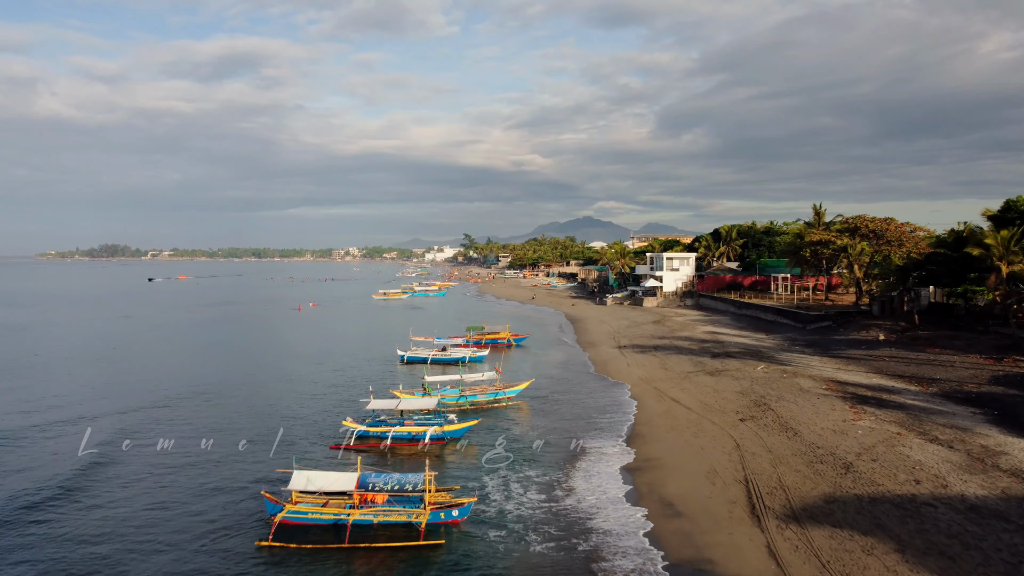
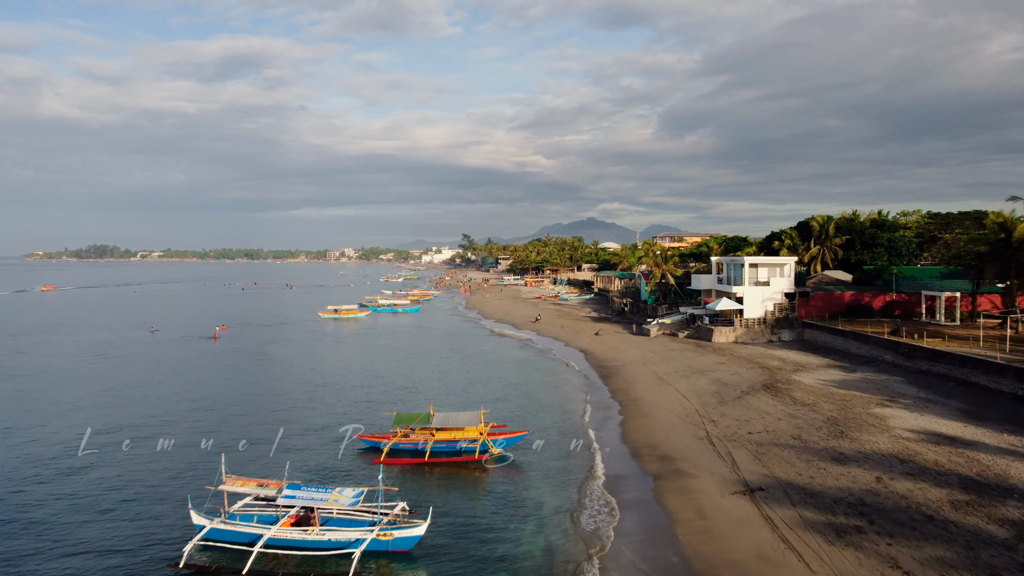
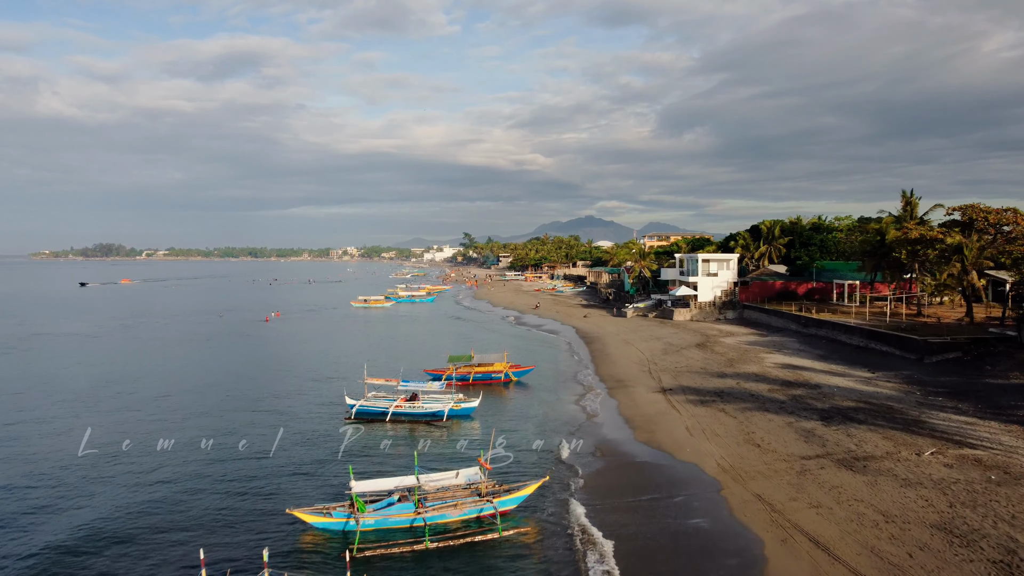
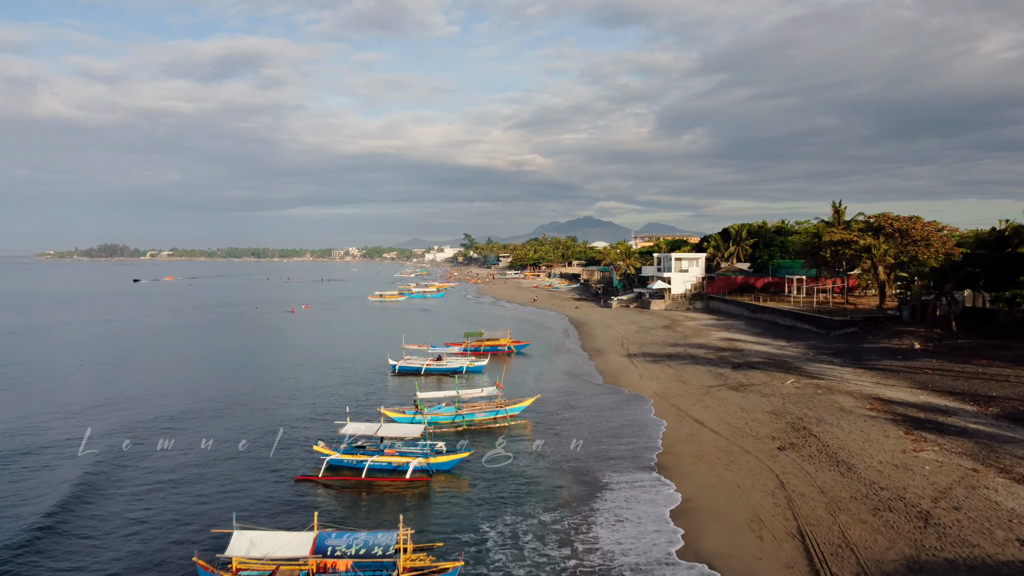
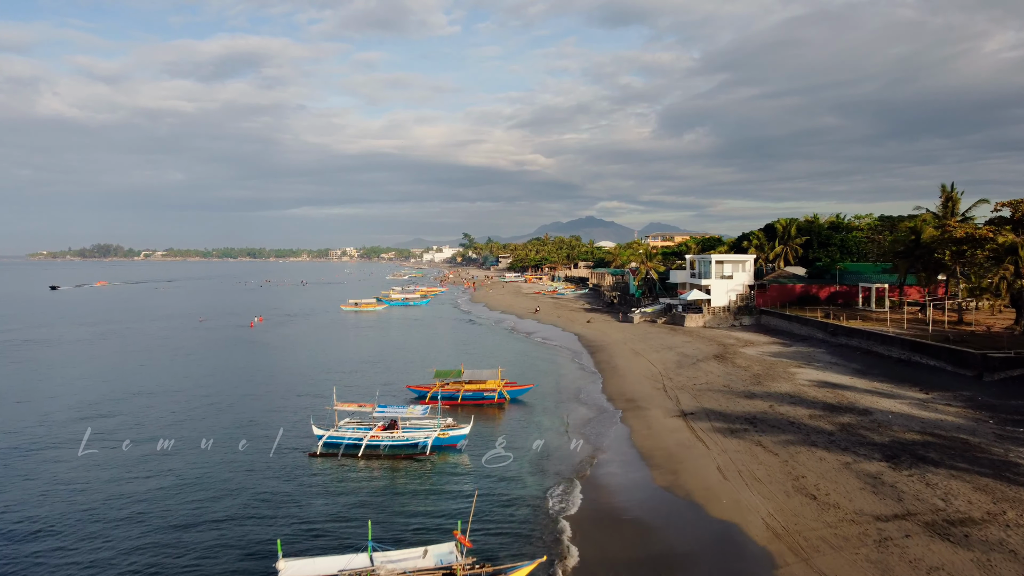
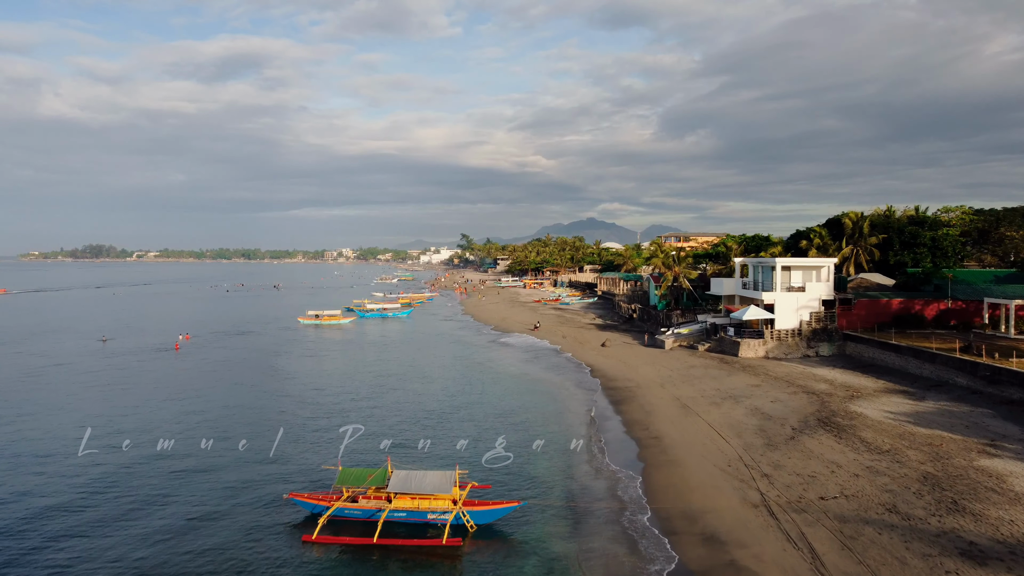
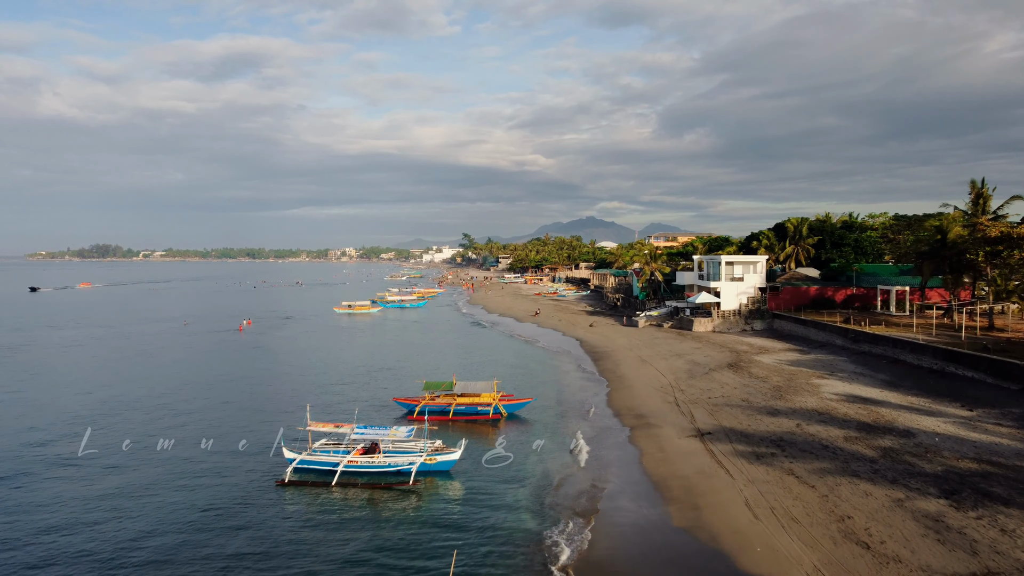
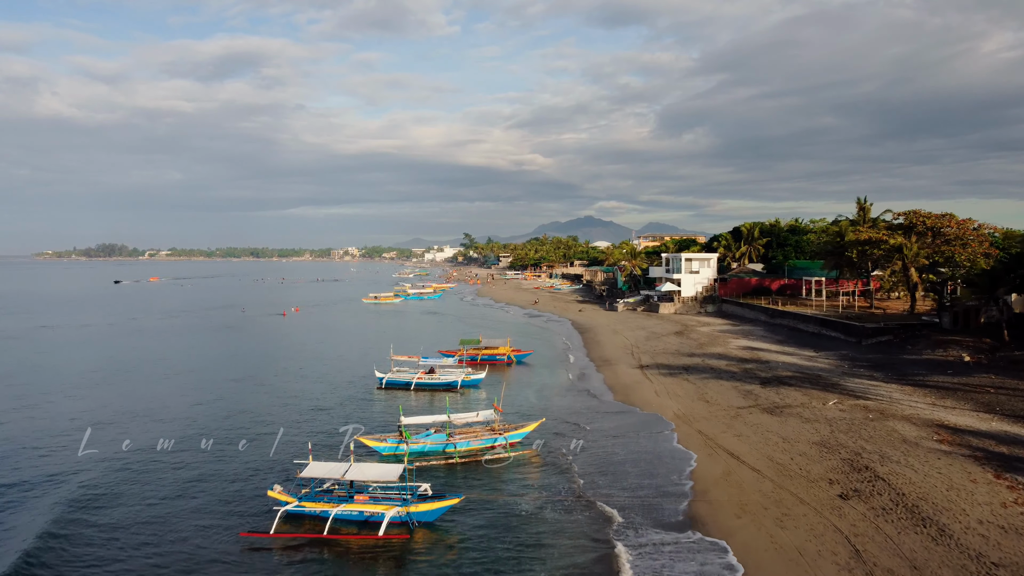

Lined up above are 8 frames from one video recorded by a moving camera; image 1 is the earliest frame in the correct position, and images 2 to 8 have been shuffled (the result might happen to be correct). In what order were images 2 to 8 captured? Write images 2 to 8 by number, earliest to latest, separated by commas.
4, 8, 3, 5, 7, 2, 6
